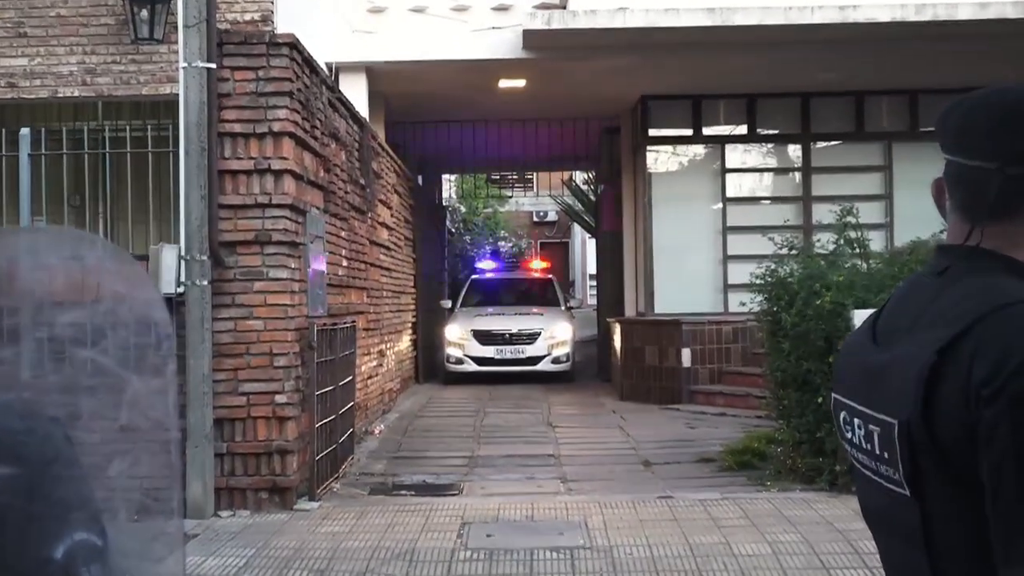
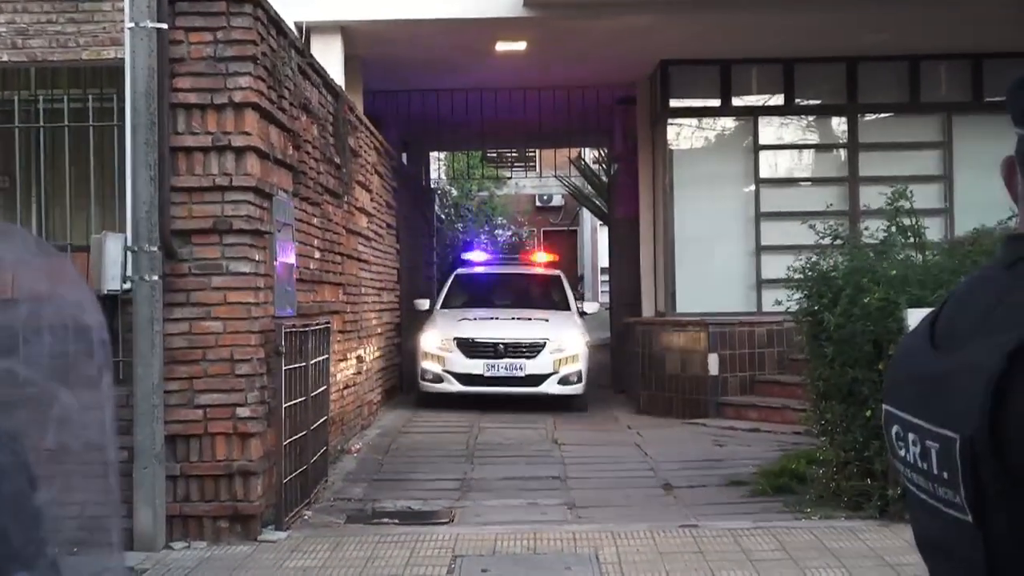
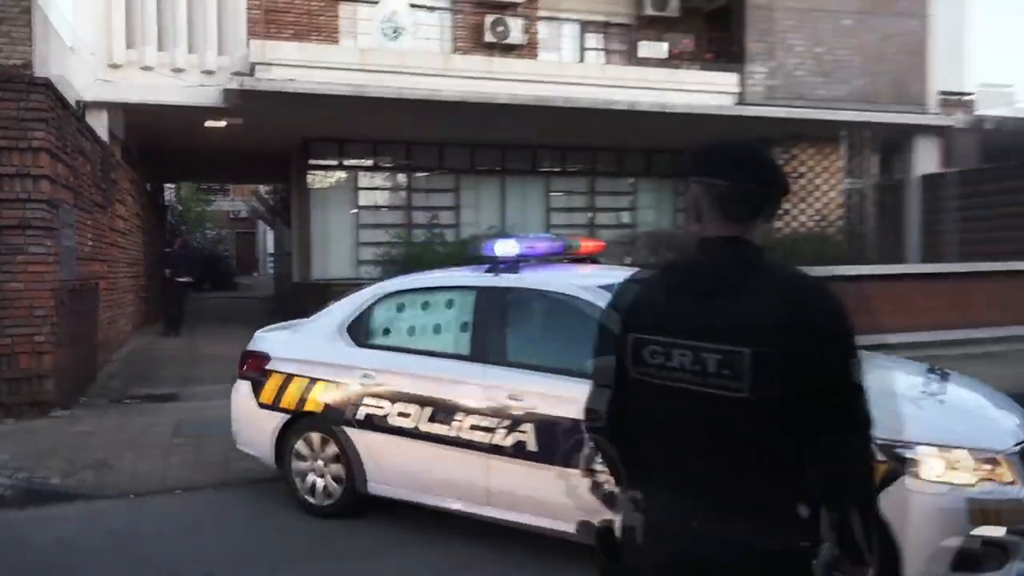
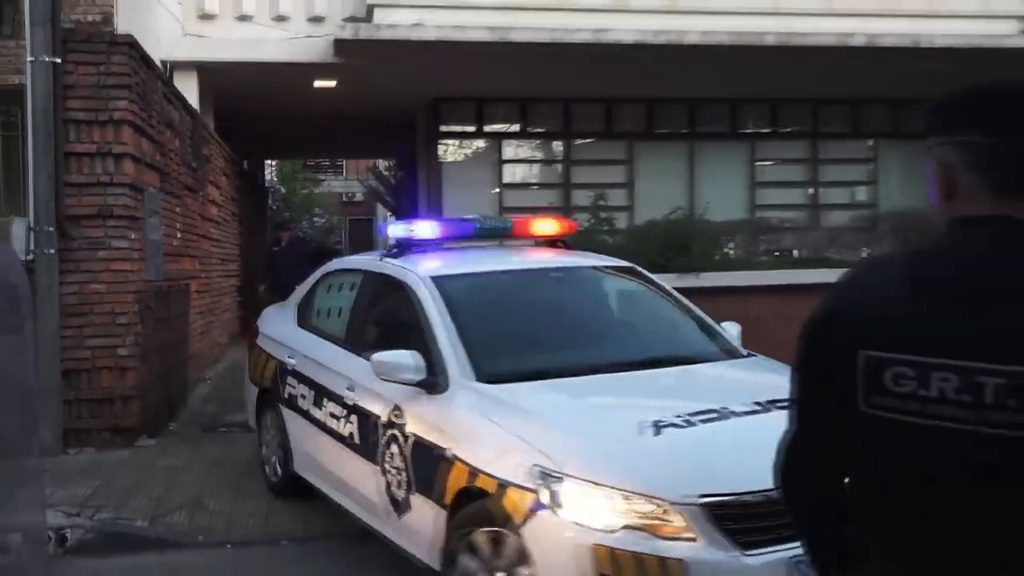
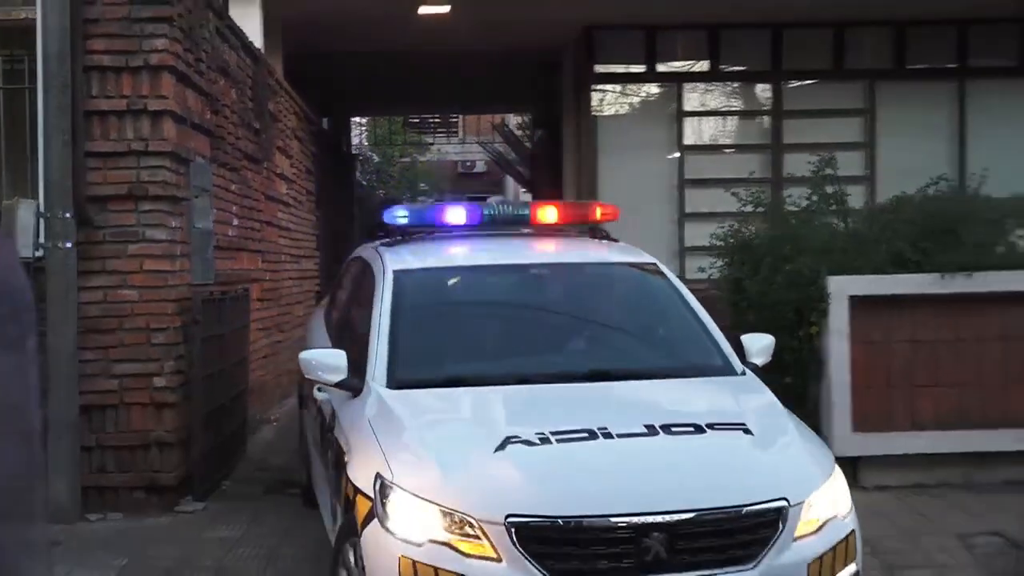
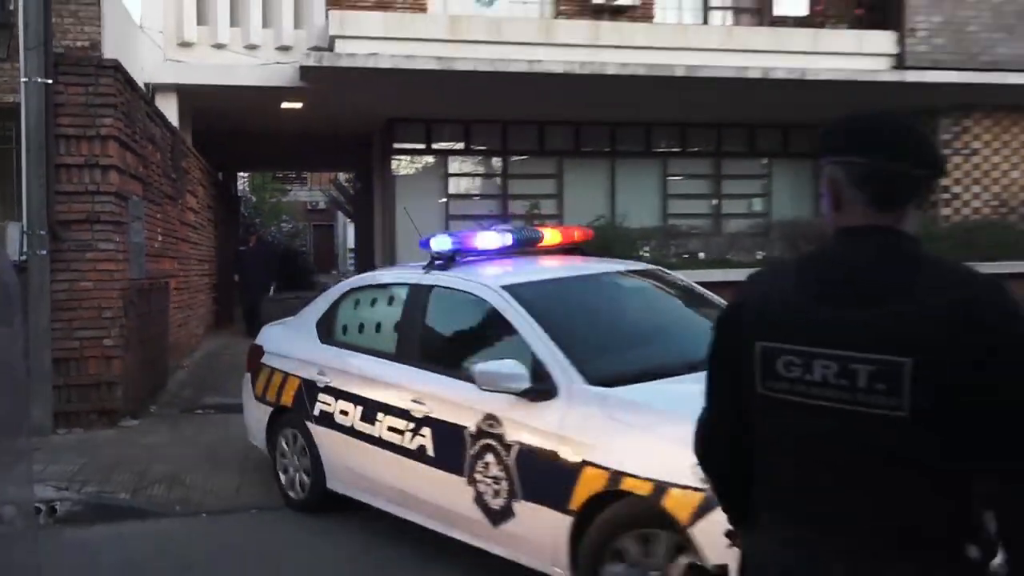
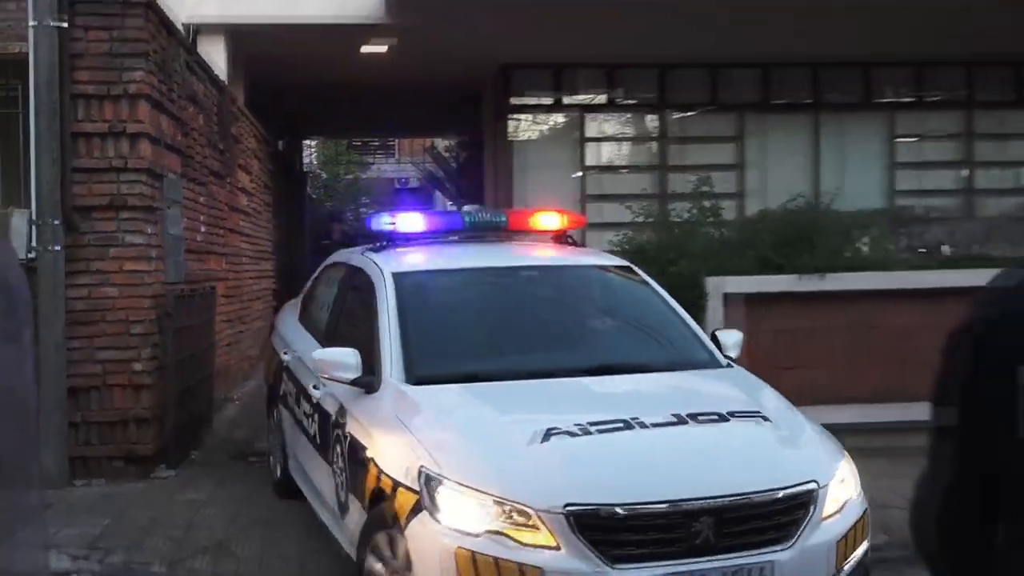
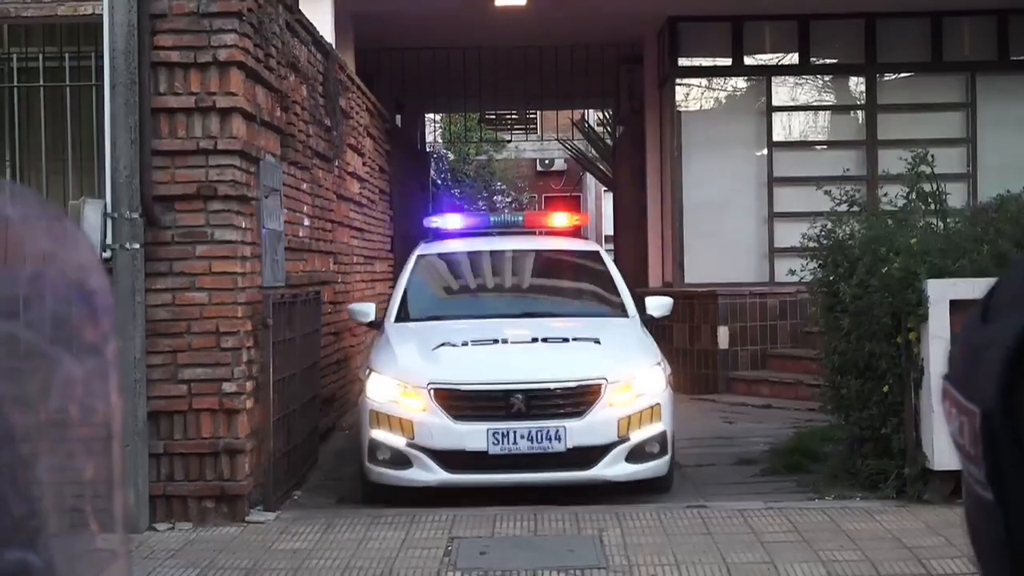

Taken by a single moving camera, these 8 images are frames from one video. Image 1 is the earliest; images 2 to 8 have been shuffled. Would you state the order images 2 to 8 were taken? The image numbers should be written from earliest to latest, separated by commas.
2, 8, 5, 7, 4, 6, 3
